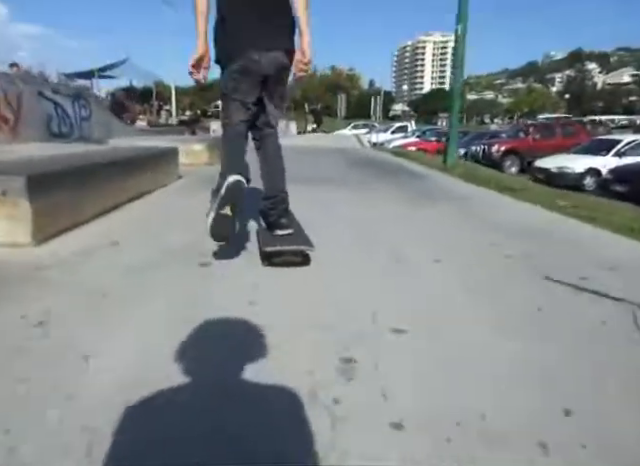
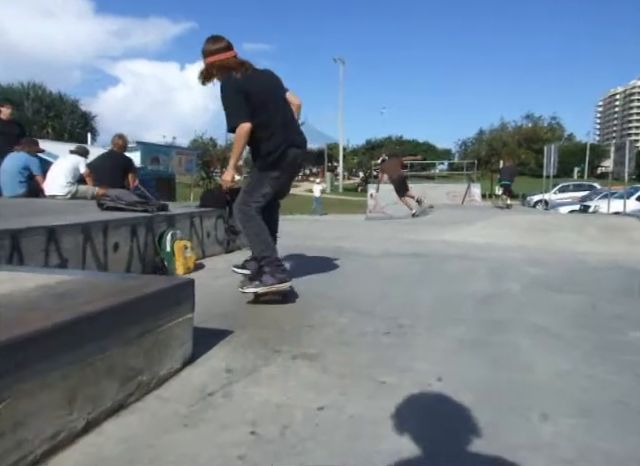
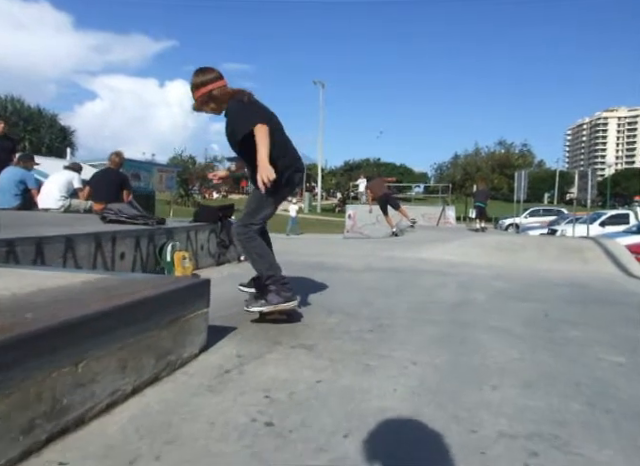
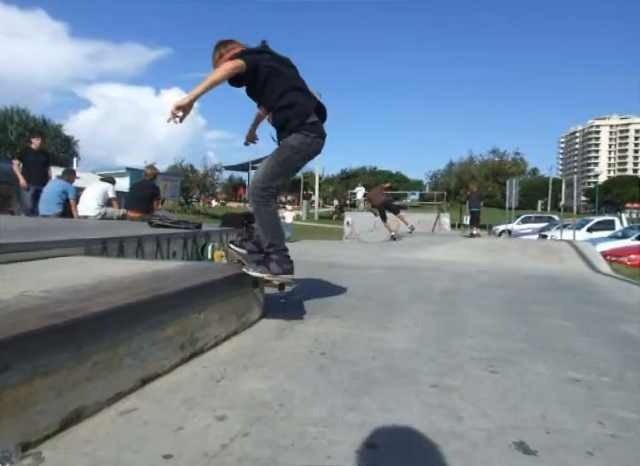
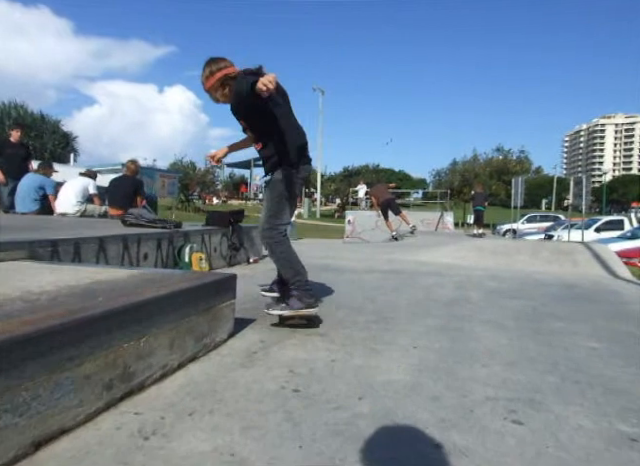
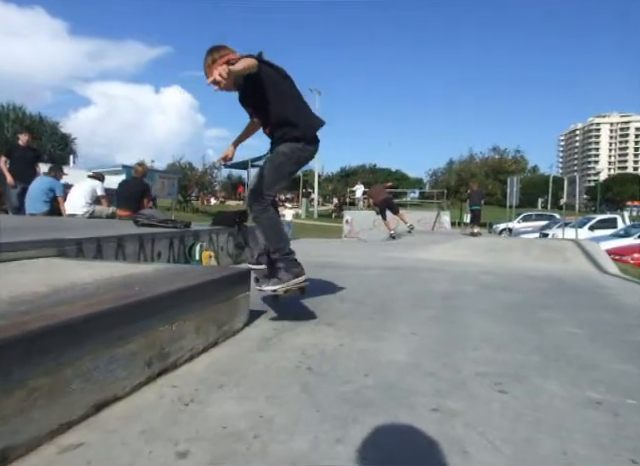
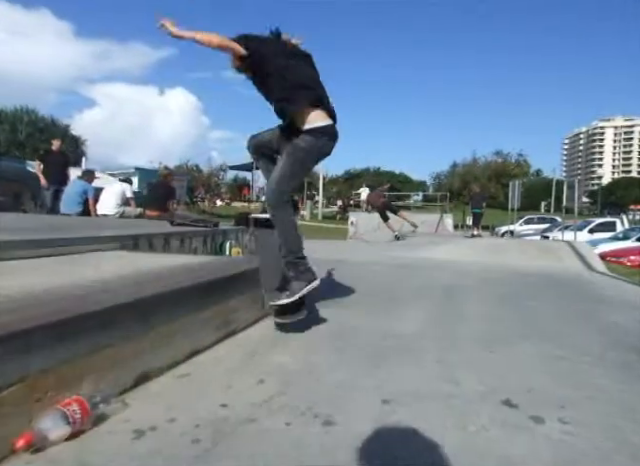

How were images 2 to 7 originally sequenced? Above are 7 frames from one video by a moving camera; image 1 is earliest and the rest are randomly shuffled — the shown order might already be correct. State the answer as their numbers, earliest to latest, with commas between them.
7, 4, 6, 5, 3, 2
